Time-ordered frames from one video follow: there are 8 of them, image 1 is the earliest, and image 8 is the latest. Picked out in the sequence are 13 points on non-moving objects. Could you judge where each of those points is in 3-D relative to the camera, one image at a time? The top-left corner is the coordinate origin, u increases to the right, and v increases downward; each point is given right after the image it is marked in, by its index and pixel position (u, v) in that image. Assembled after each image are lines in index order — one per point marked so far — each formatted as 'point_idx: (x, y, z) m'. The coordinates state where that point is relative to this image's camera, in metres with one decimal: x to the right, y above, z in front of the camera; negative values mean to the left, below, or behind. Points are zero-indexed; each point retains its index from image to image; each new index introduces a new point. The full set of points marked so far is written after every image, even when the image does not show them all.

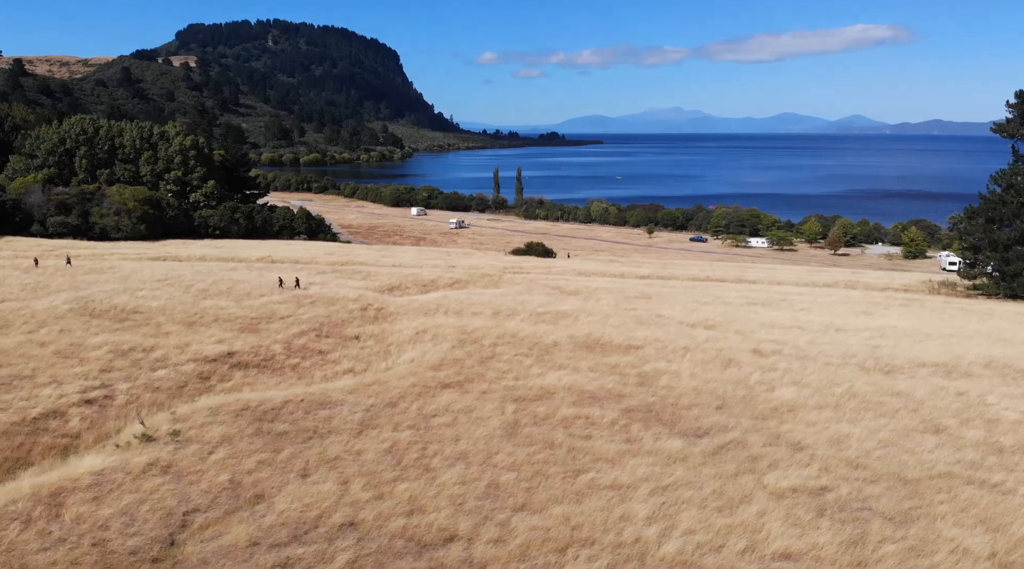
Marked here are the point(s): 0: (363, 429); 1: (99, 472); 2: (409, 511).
0: (-2.7, -2.7, +16.0) m
1: (-6.5, -3.0, +13.4) m
2: (-1.4, -3.2, +12.0) m
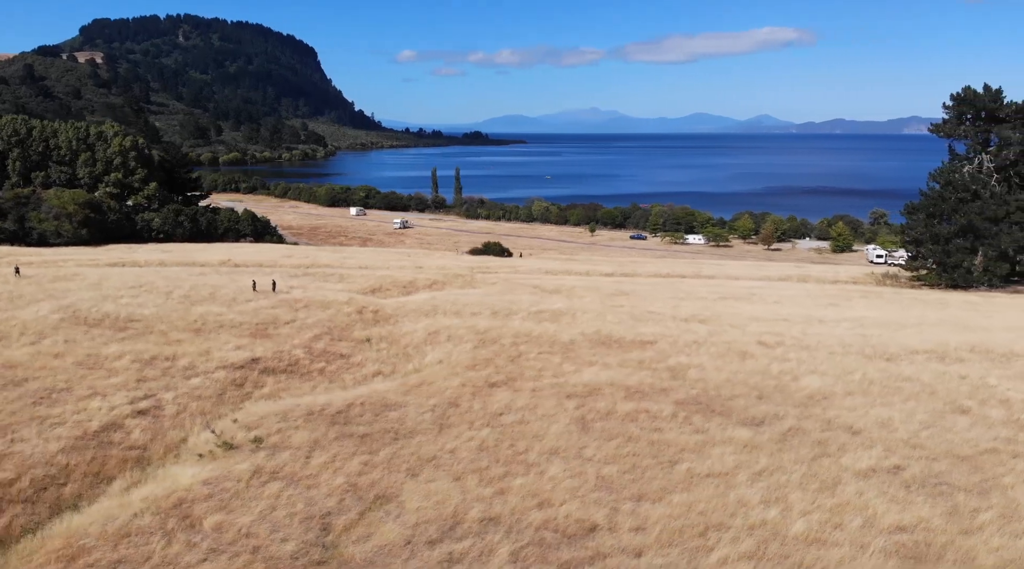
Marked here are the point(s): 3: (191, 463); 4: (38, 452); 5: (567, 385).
0: (-1.3, -2.8, +16.3) m
1: (-4.8, -3.1, +13.3) m
2: (+0.4, -3.3, +12.5) m
3: (-5.6, -3.1, +14.8) m
4: (-8.3, -3.0, +14.9) m
5: (+1.4, -2.4, +19.8) m
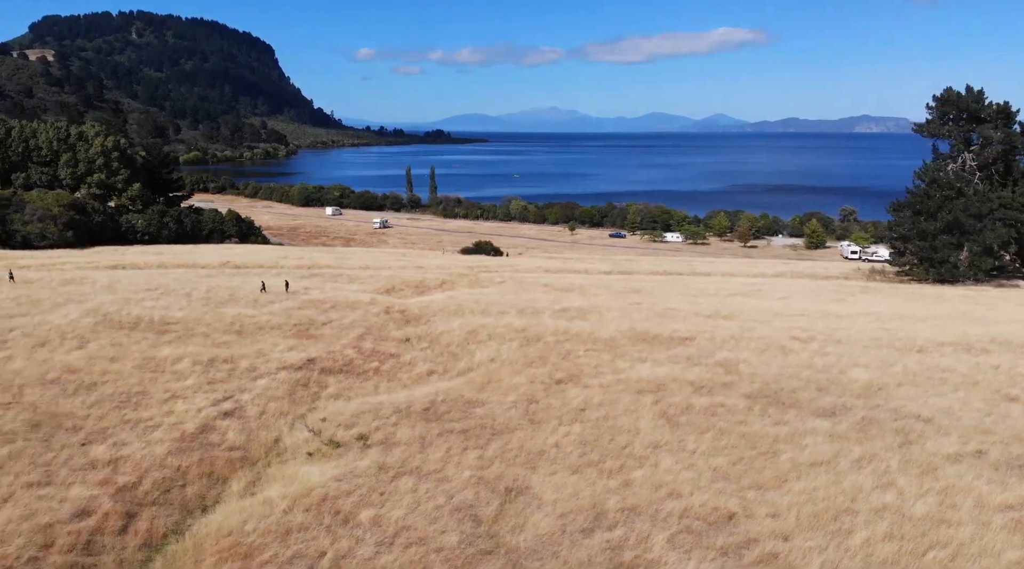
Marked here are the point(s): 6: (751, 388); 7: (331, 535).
0: (+0.5, -2.8, +16.7) m
1: (-2.8, -3.1, +13.6) m
2: (+2.5, -3.2, +13.0) m
3: (-3.7, -3.2, +15.0) m
4: (-6.4, -3.1, +15.0) m
5: (+3.0, -2.3, +20.4) m
6: (+5.6, -2.4, +19.9) m
7: (-2.4, -3.4, +11.7) m
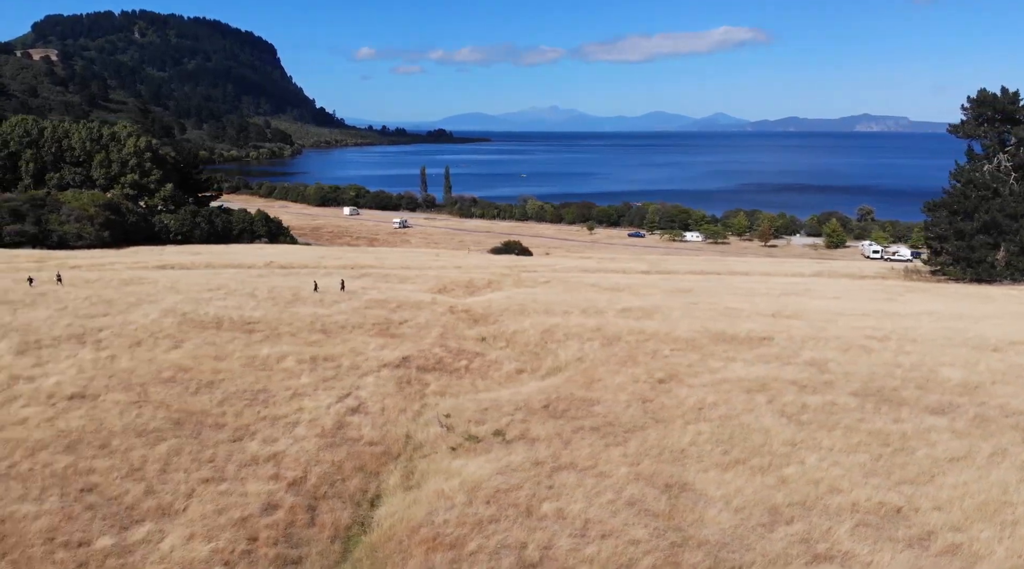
0: (+3.1, -2.8, +17.2) m
1: (-0.2, -3.2, +14.0) m
2: (+5.1, -3.3, +13.5) m
3: (-1.1, -3.2, +15.4) m
4: (-3.8, -3.1, +15.4) m
5: (+5.6, -2.3, +20.9) m
6: (+8.2, -2.5, +20.3) m
7: (+0.2, -3.5, +12.1) m
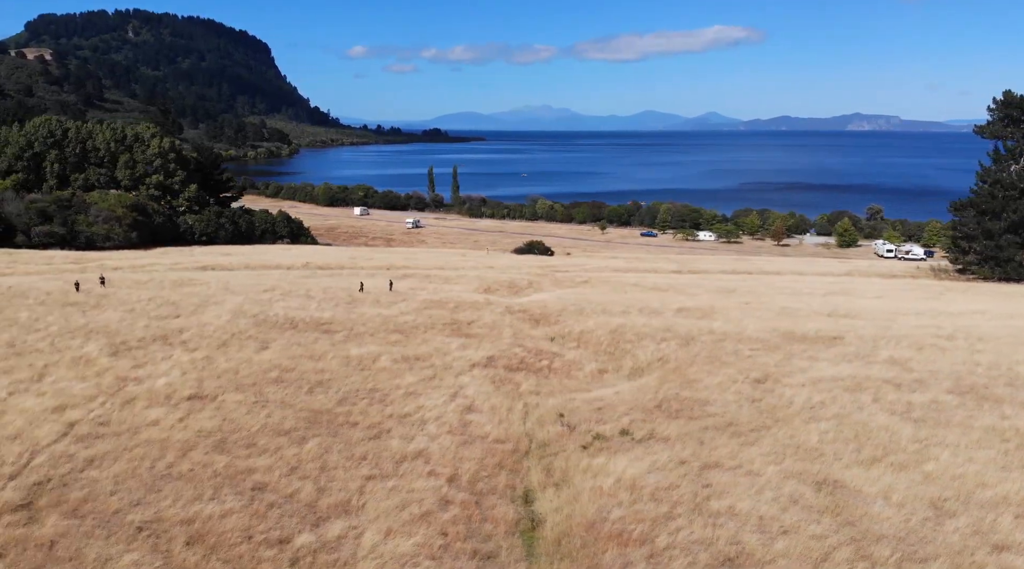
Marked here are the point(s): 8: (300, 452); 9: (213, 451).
0: (+5.6, -2.8, +17.6) m
1: (+2.4, -3.2, +14.4) m
2: (+7.7, -3.3, +13.9) m
3: (+1.5, -3.2, +15.8) m
4: (-1.3, -3.1, +15.7) m
5: (+8.0, -2.3, +21.3) m
6: (+10.7, -2.5, +20.8) m
7: (+2.8, -3.5, +12.4) m
8: (-3.8, -3.0, +15.2) m
9: (-5.3, -3.0, +15.1) m
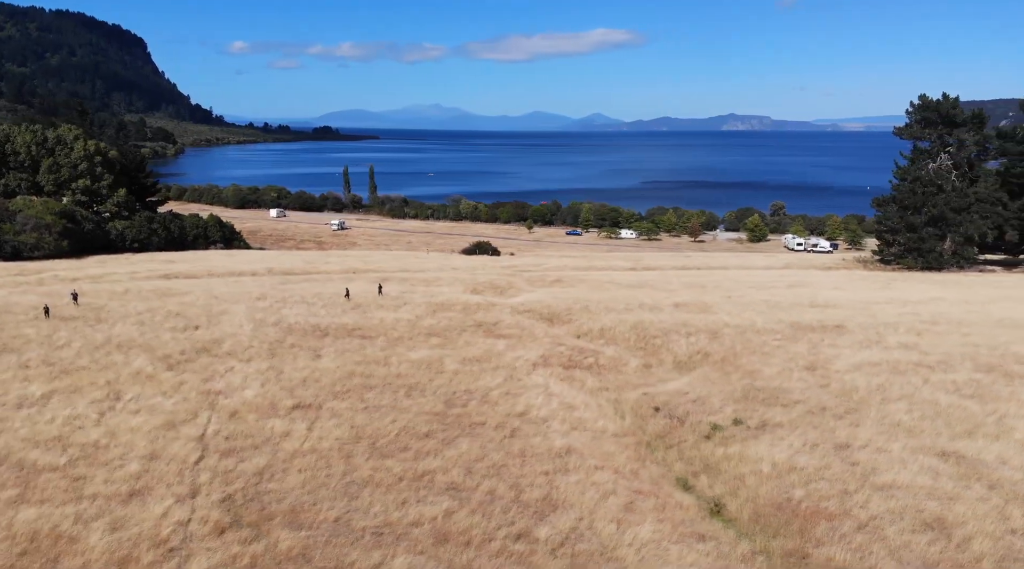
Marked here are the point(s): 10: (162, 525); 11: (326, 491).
0: (+8.0, -2.7, +19.3) m
1: (+5.3, -3.2, +15.7) m
2: (+10.6, -3.1, +16.0) m
3: (+4.2, -3.2, +17.0) m
4: (+1.5, -3.2, +16.5) m
5: (+9.9, -2.2, +23.4) m
6: (+12.6, -2.2, +23.3) m
7: (+6.0, -3.5, +13.9) m
8: (-0.9, -3.2, +15.7) m
9: (-2.5, -3.2, +15.4) m
10: (-5.2, -3.6, +12.6) m
11: (-3.1, -3.4, +13.9) m
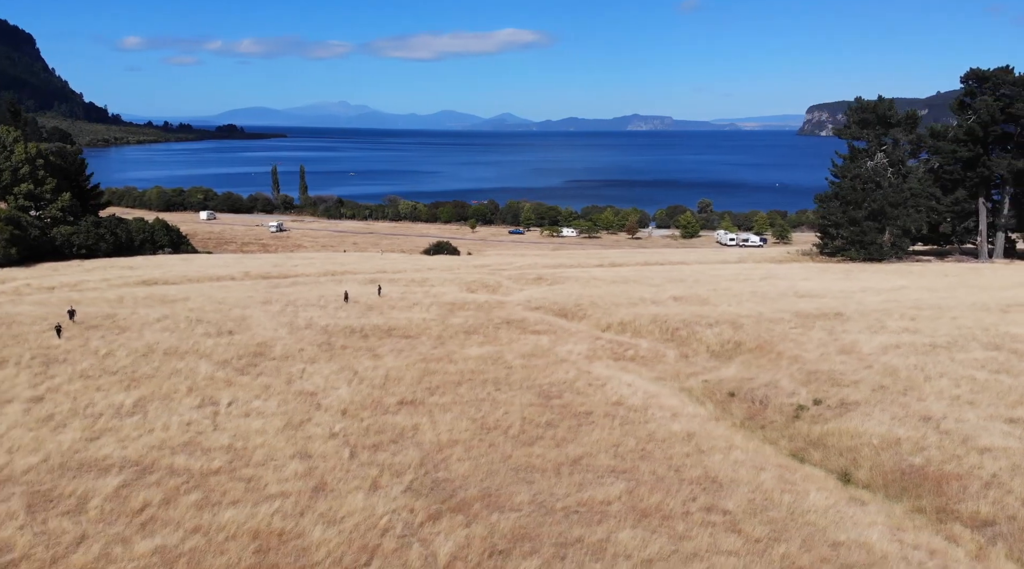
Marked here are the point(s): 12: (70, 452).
0: (+10.2, -2.4, +21.4) m
1: (+7.9, -3.0, +17.5) m
2: (+13.1, -2.8, +18.4) m
3: (+6.6, -3.0, +18.6) m
4: (+4.0, -3.1, +17.9) m
5: (+11.5, -1.9, +25.7) m
6: (+14.2, -1.8, +25.9) m
7: (+8.8, -3.2, +15.8) m
8: (+1.7, -3.1, +16.8) m
9: (+0.2, -3.2, +16.3) m
10: (-2.2, -3.6, +13.2) m
11: (-0.2, -3.4, +14.8) m
12: (-8.6, -3.3, +16.5) m
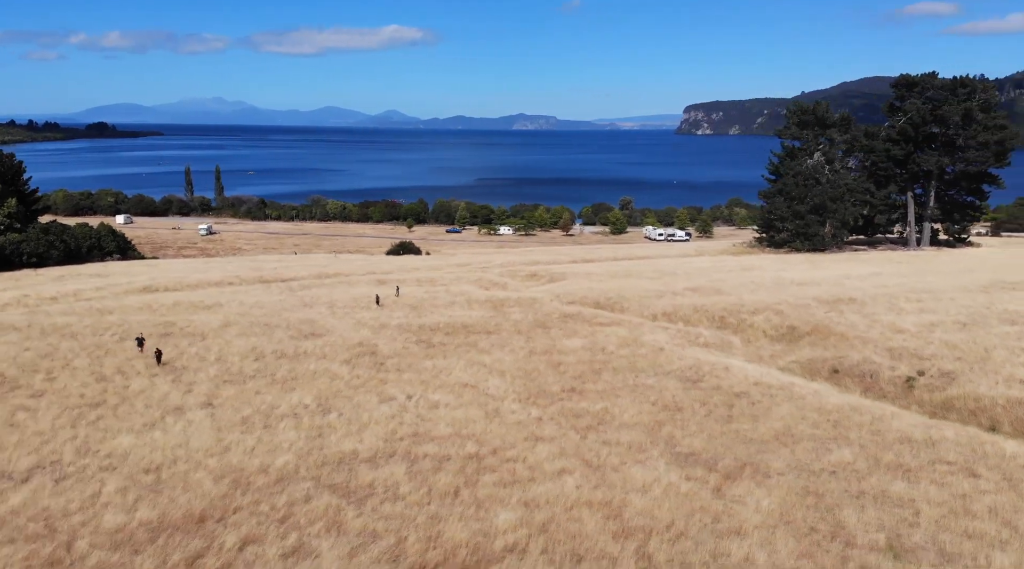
0: (+13.7, -2.0, +24.9) m
1: (+12.1, -2.6, +20.7) m
2: (+17.1, -2.3, +22.4) m
3: (+10.7, -2.7, +21.6) m
4: (+8.2, -2.8, +20.5) m
5: (+14.4, -1.4, +29.3) m
6: (+17.0, -1.3, +29.9) m
7: (+13.2, -2.8, +19.1) m
8: (+6.1, -2.9, +19.0) m
9: (+4.7, -3.0, +18.3) m
10: (+2.8, -3.6, +14.9) m
11: (+4.5, -3.3, +16.8) m
12: (-4.1, -3.4, +17.2) m
